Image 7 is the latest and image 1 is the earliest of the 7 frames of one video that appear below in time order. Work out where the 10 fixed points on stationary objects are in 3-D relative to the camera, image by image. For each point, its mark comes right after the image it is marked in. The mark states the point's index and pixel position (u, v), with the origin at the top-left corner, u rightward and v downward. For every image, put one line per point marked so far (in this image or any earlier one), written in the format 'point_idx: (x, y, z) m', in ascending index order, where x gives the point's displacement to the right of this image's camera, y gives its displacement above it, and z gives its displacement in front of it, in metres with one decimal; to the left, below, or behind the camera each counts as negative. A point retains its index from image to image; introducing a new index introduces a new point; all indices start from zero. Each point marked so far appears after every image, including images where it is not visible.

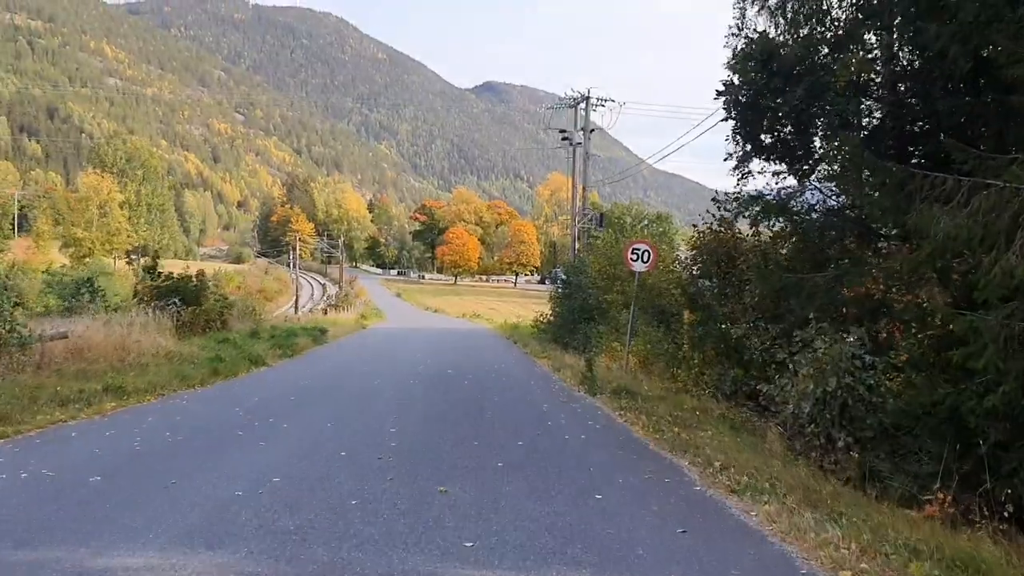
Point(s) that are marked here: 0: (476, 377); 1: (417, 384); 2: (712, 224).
0: (-0.7, -1.7, +15.9) m
1: (-1.7, -1.7, +15.3) m
2: (+3.6, +1.1, +15.7) m
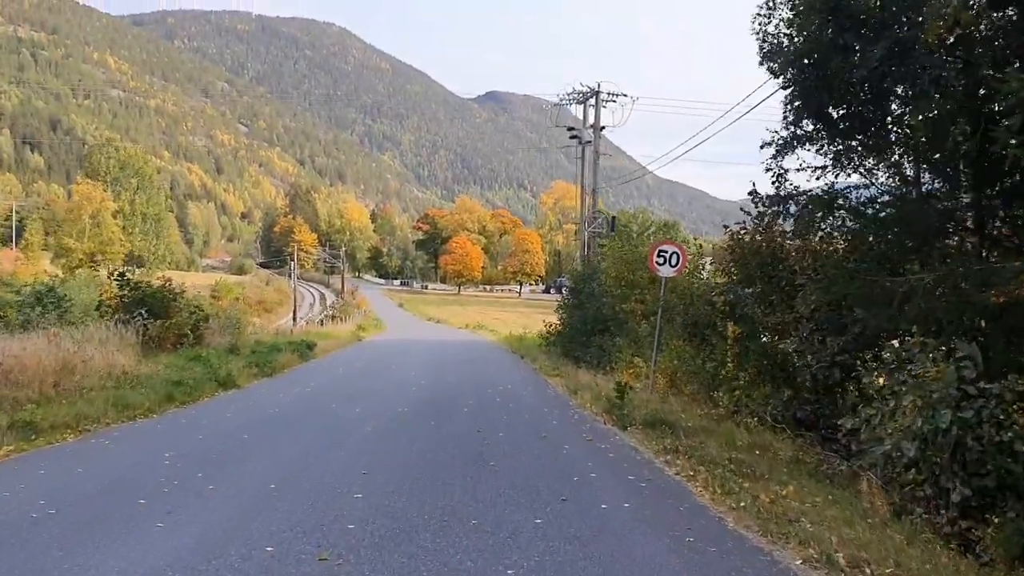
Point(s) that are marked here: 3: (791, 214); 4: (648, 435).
0: (-0.5, -1.8, +13.6) m
1: (-1.5, -1.8, +13.0) m
2: (+3.7, +1.0, +13.4) m
3: (+4.0, +1.1, +12.6) m
4: (+1.5, -1.6, +9.4) m
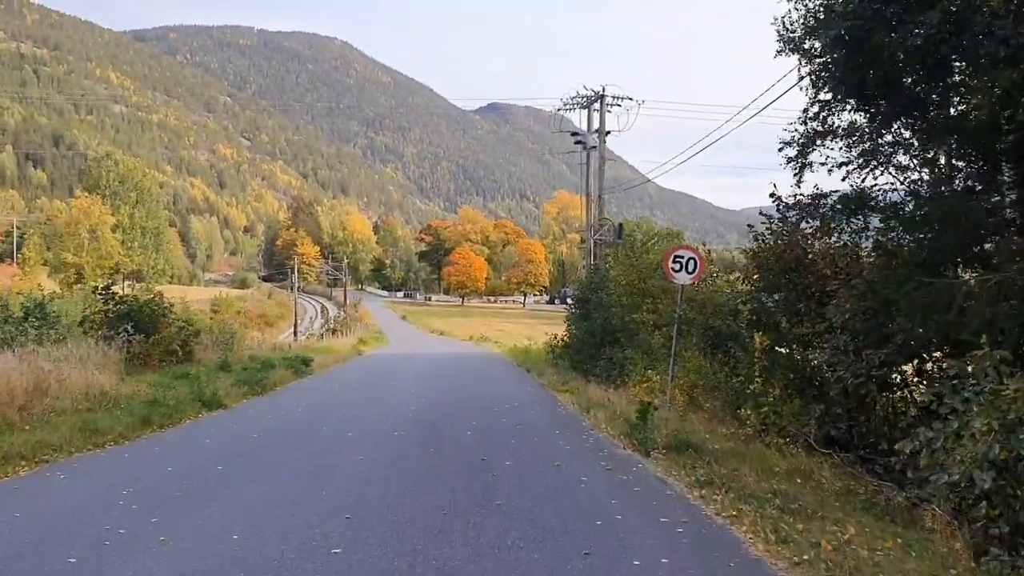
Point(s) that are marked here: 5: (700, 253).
0: (-0.4, -2.0, +12.6) m
1: (-1.4, -2.0, +11.9) m
2: (+3.8, +0.9, +12.4) m
3: (+4.1, +1.0, +11.5) m
4: (+1.6, -1.7, +8.4) m
5: (+3.1, +0.6, +14.0) m
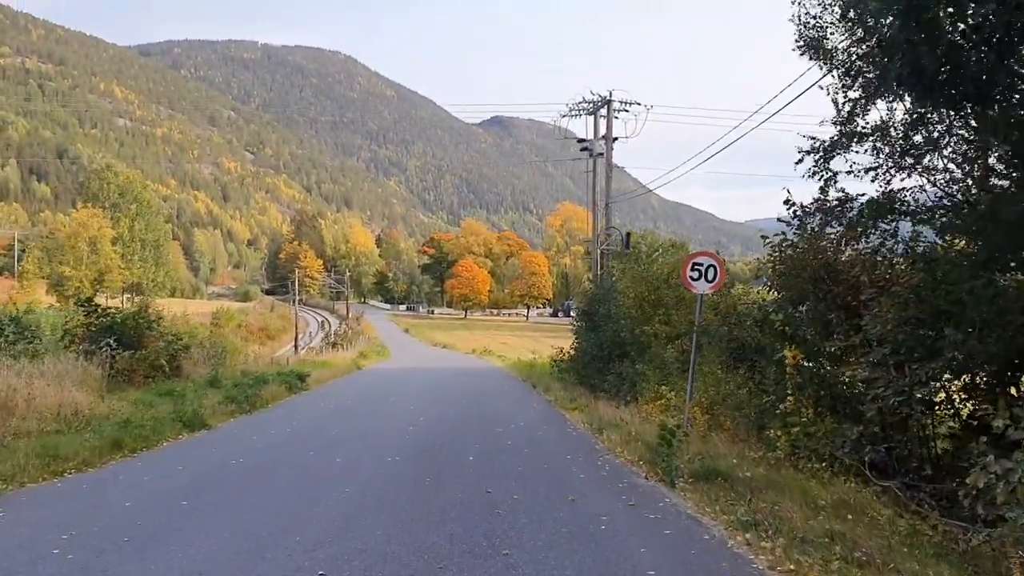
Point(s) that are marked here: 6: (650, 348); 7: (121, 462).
0: (-0.4, -2.1, +11.5) m
1: (-1.4, -2.1, +10.9) m
2: (+3.9, +0.8, +11.4) m
3: (+4.2, +0.9, +10.5) m
4: (+1.7, -1.8, +7.4) m
5: (+3.2, +0.4, +13.0) m
6: (+3.1, -1.3, +19.3) m
7: (-4.5, -2.0, +9.9) m
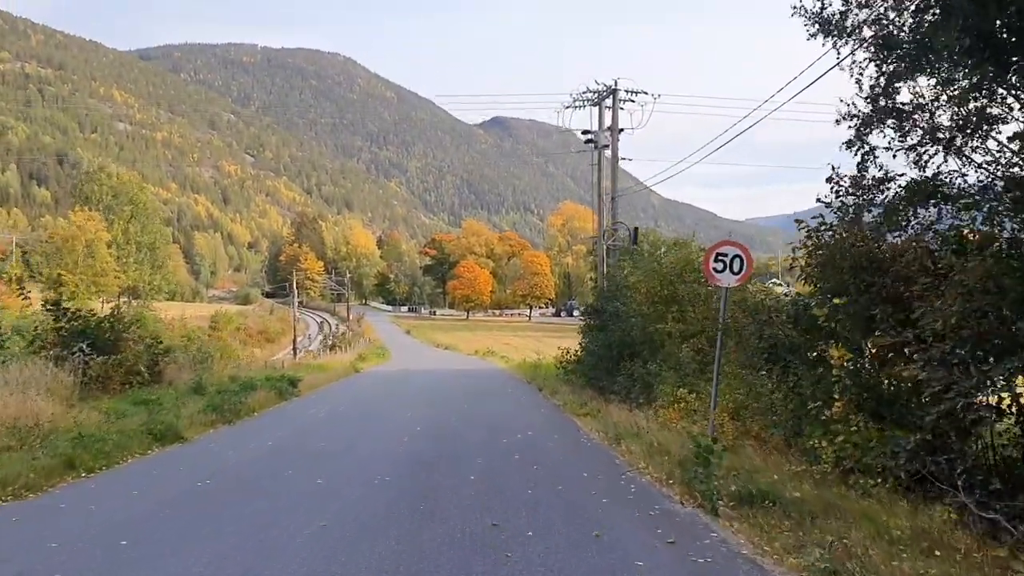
0: (-0.3, -2.0, +10.3) m
1: (-1.3, -2.1, +9.7) m
2: (+4.0, +0.9, +10.1) m
3: (+4.2, +1.0, +9.3) m
4: (+1.7, -1.7, +6.1) m
5: (+3.2, +0.5, +11.7) m
6: (+3.2, -1.2, +18.0) m
7: (-4.4, -2.0, +8.7) m
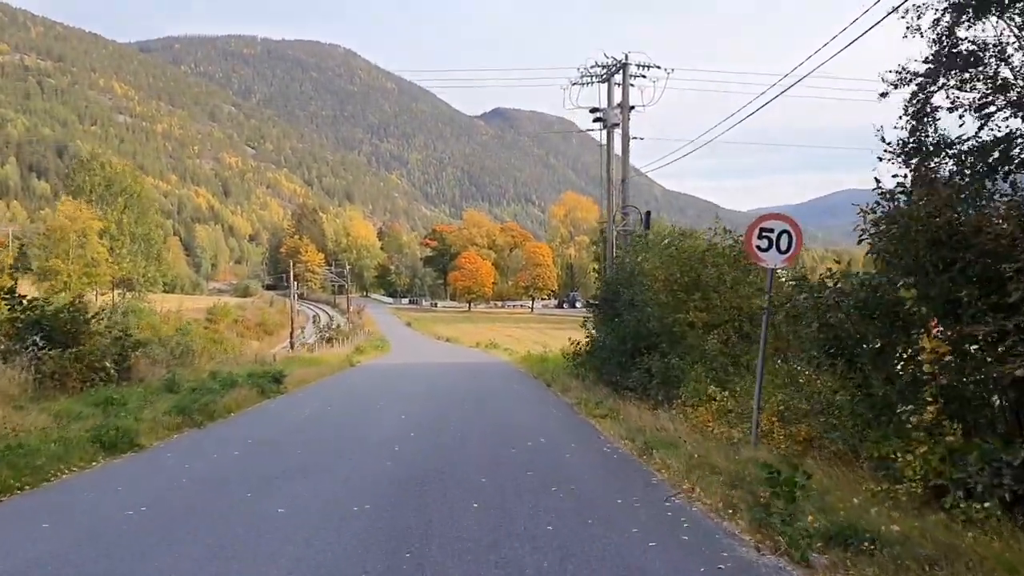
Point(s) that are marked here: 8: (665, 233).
0: (-0.2, -1.8, +8.6) m
1: (-1.2, -1.9, +8.0) m
2: (+4.0, +1.1, +8.4) m
3: (+4.3, +1.2, +7.6) m
4: (+1.8, -1.5, +4.4) m
5: (+3.3, +0.8, +10.0) m
6: (+3.3, -1.0, +16.3) m
7: (-4.3, -1.8, +7.0) m
8: (+3.3, +1.3, +18.1) m
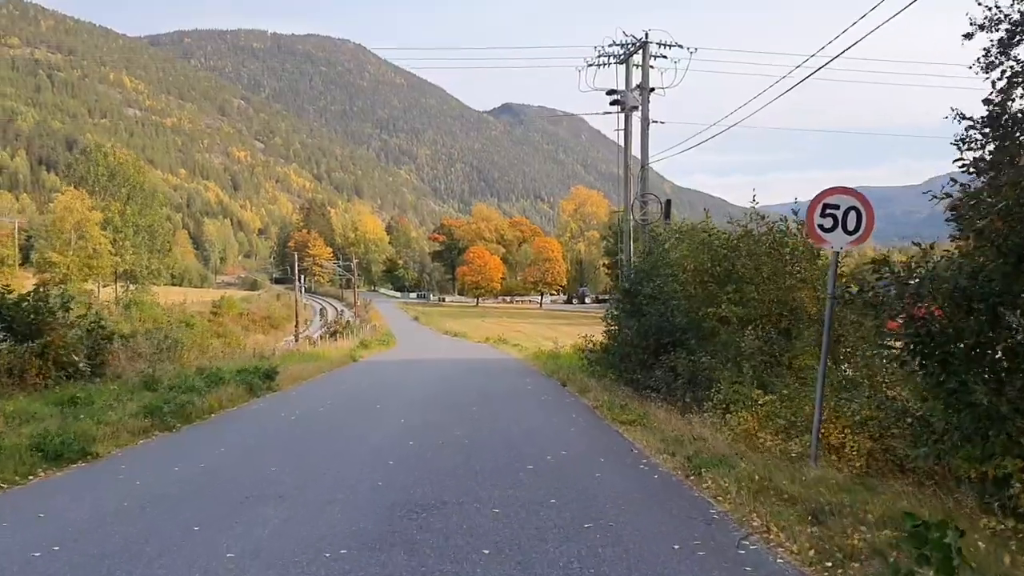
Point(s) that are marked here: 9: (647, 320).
0: (0.0, -1.7, +7.1) m
1: (-1.0, -1.7, +6.5) m
2: (+4.2, +1.2, +6.8) m
3: (+4.5, +1.3, +6.0) m
4: (+1.9, -1.4, +2.9) m
5: (+3.5, +0.9, +8.4) m
6: (+3.5, -0.8, +14.8) m
7: (-4.2, -1.6, +5.5) m
8: (+3.6, +1.5, +16.5) m
9: (+2.8, -0.6, +17.9) m
